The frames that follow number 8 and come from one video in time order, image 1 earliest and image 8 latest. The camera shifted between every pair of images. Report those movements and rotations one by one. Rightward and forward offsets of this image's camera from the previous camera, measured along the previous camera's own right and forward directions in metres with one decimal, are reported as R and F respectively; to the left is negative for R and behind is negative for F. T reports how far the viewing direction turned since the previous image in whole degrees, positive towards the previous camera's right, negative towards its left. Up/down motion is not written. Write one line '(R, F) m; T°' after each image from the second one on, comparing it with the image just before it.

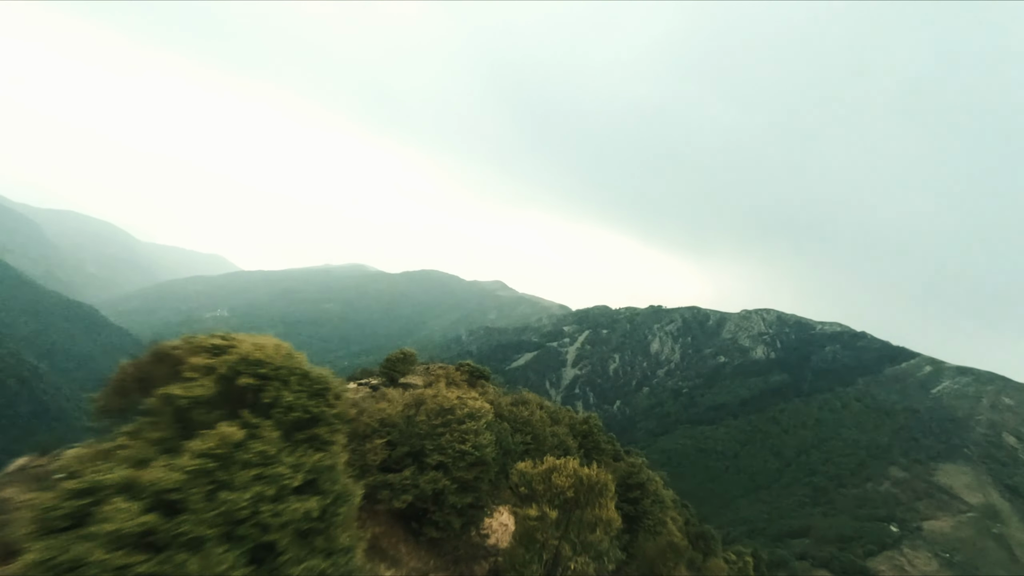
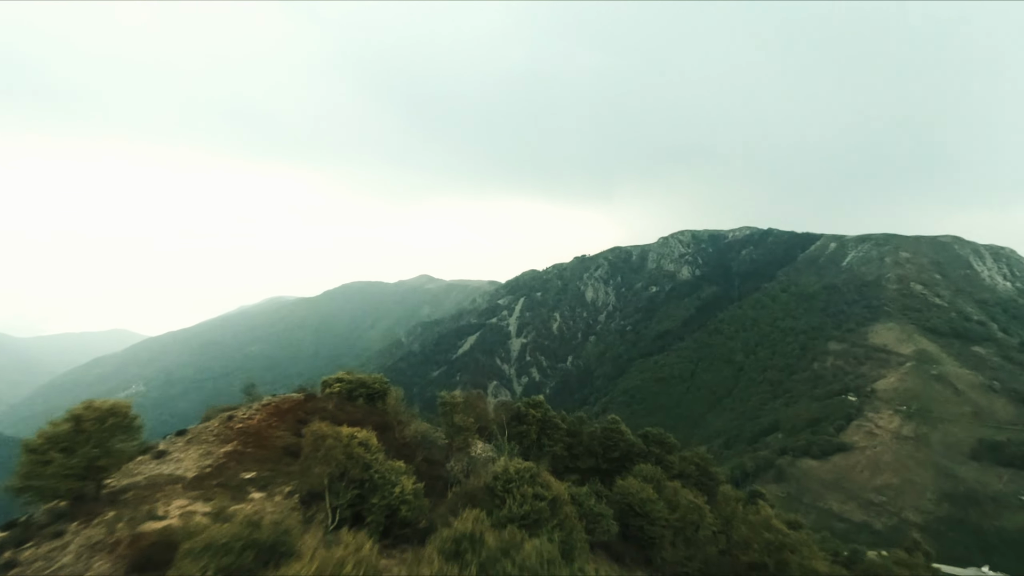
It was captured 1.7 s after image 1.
(+0.7, +7.8) m; +8°
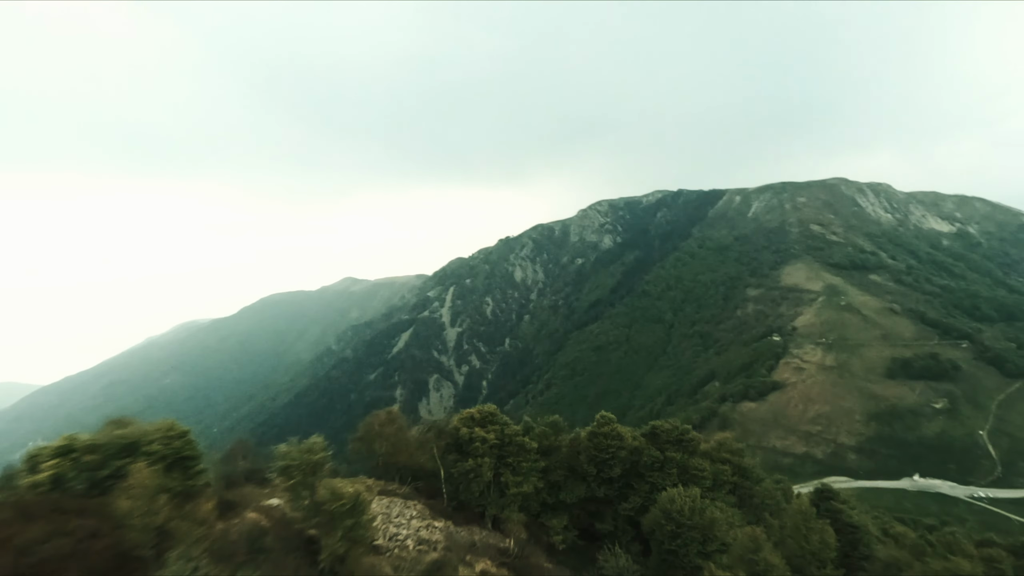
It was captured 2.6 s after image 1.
(+0.2, +4.3) m; +8°
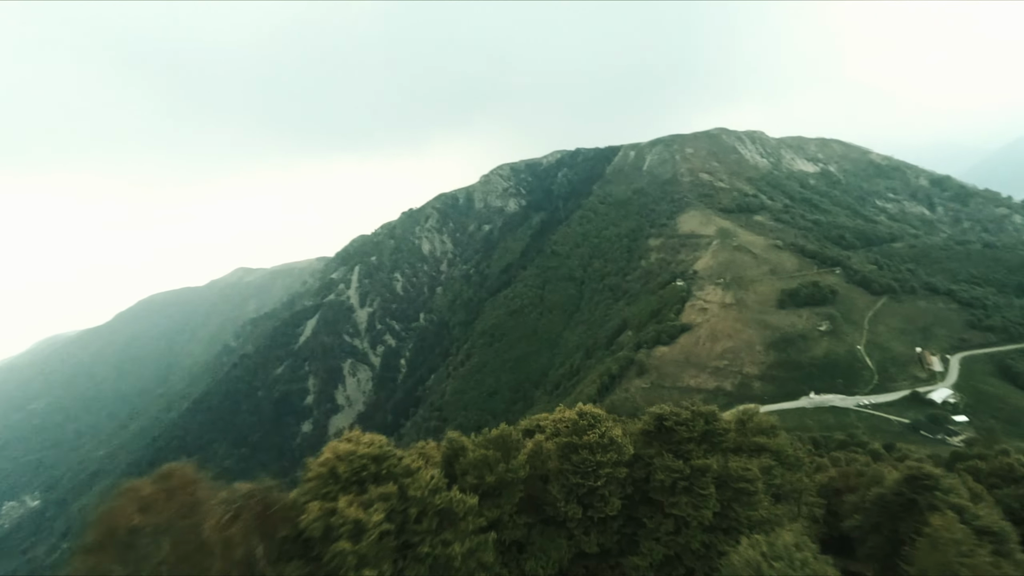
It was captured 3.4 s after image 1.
(+0.1, +3.5) m; +10°
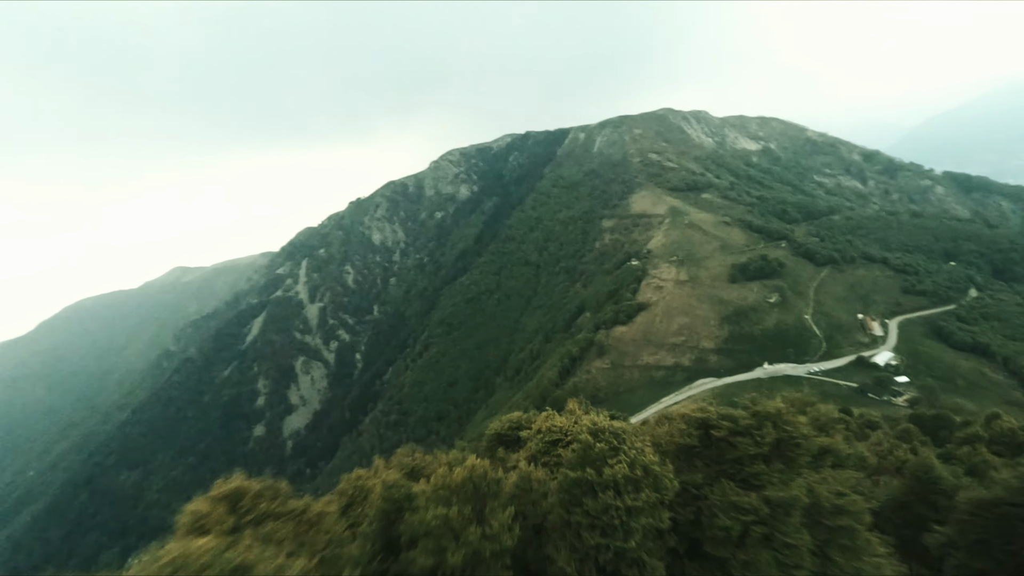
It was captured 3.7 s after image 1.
(-0.1, +2.1) m; +5°
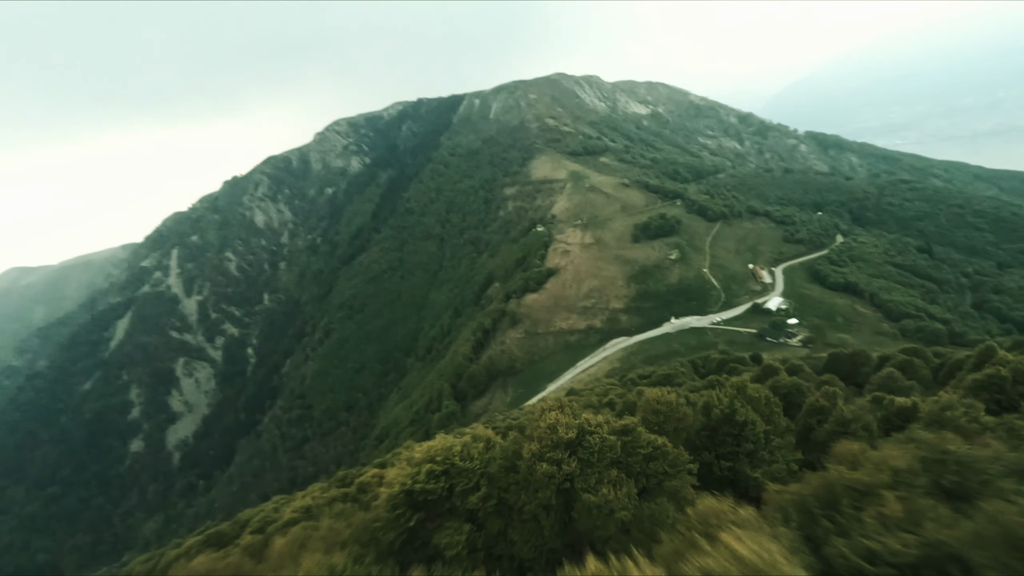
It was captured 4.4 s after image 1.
(0.0, +4.5) m; +11°
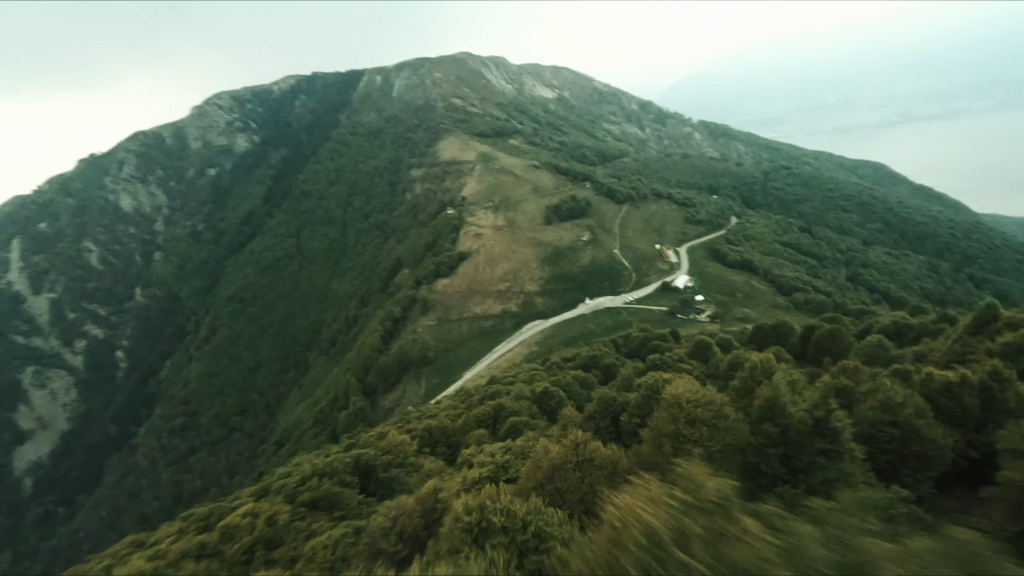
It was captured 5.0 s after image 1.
(-0.1, +3.7) m; +10°
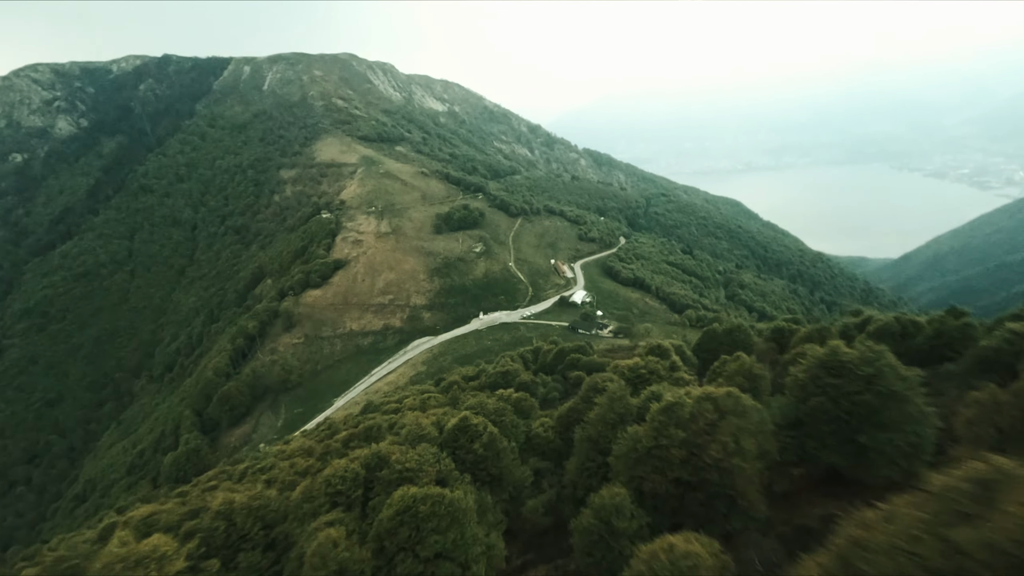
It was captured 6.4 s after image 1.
(-0.2, +8.1) m; +13°
